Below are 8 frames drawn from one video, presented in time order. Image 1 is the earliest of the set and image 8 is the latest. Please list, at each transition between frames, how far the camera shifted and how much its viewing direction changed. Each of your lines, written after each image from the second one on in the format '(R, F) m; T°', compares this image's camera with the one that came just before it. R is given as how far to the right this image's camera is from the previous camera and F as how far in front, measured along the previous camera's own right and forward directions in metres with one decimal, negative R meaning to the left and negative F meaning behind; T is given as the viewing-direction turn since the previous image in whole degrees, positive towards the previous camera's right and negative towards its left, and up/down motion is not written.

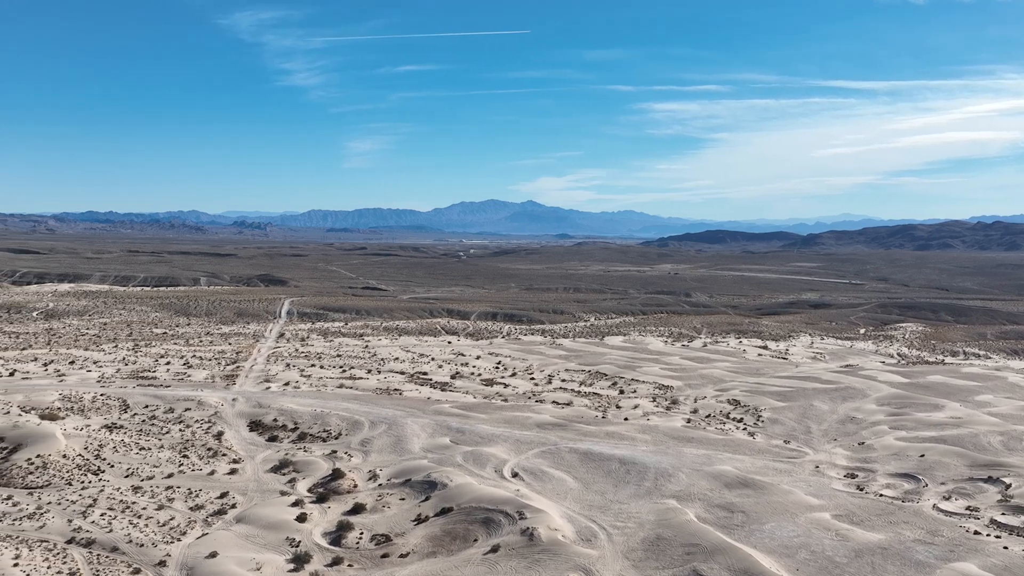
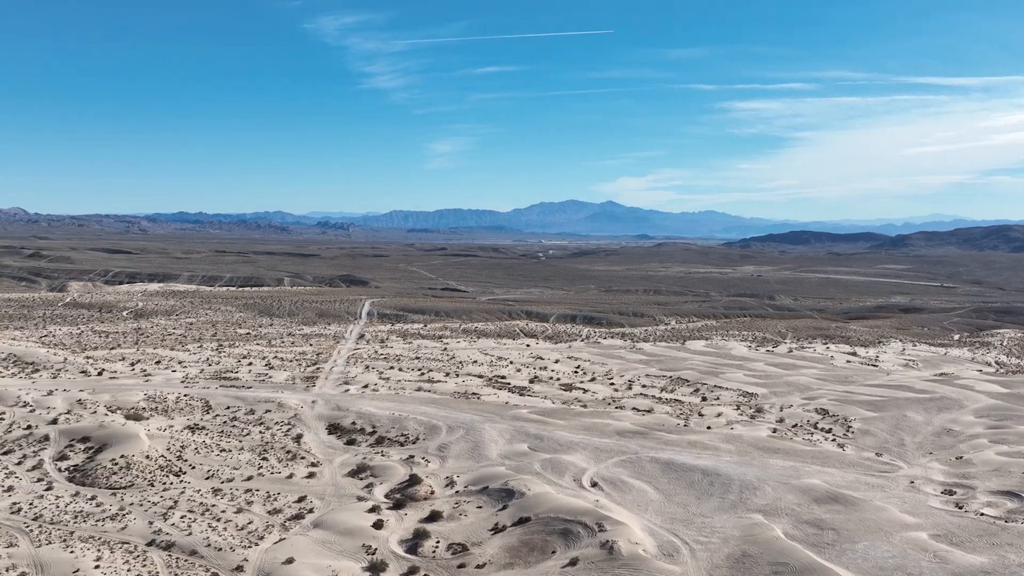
(0.0, +0.4) m; -4°
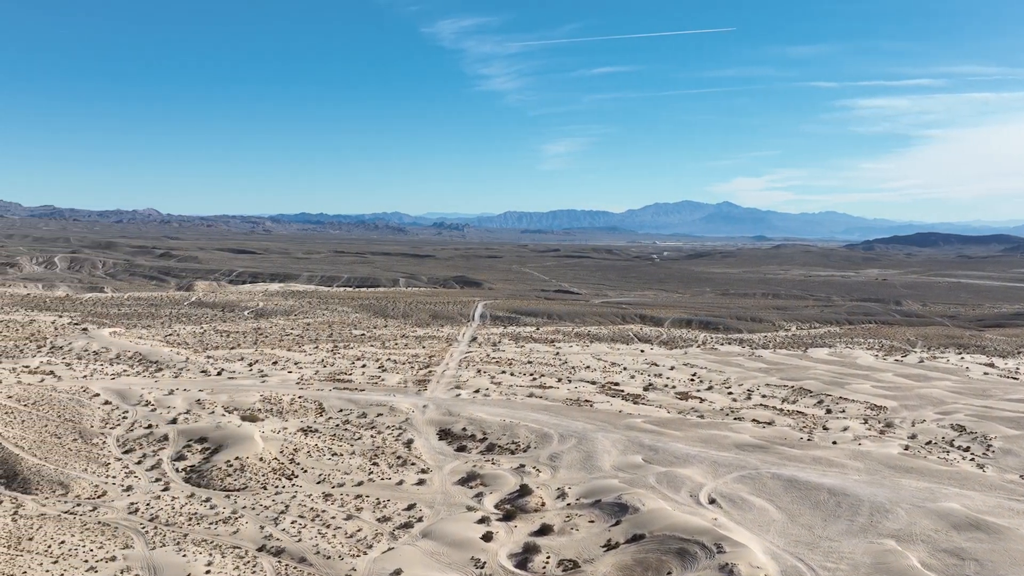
(0.0, +0.6) m; -6°
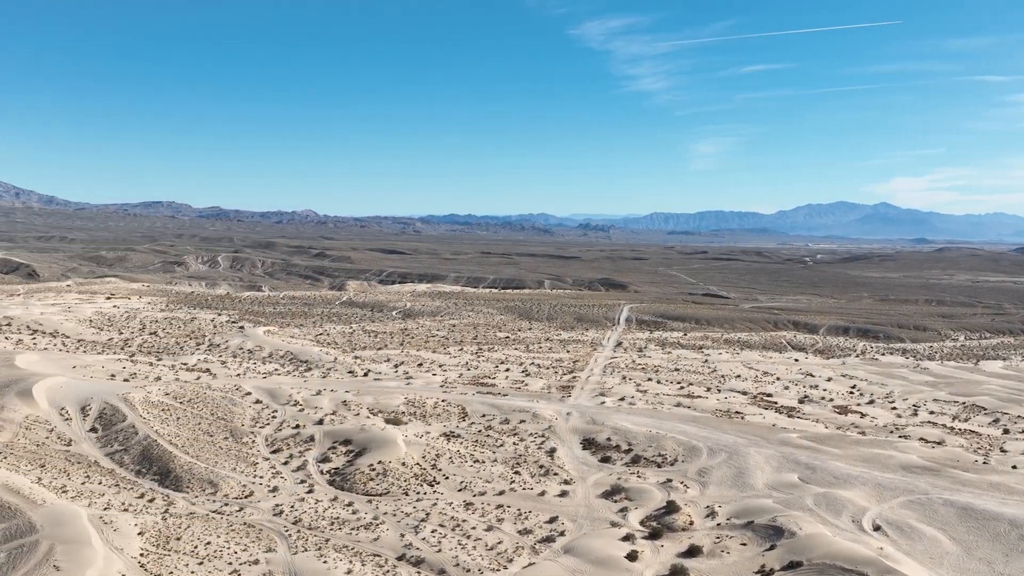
(-0.1, +0.7) m; -8°
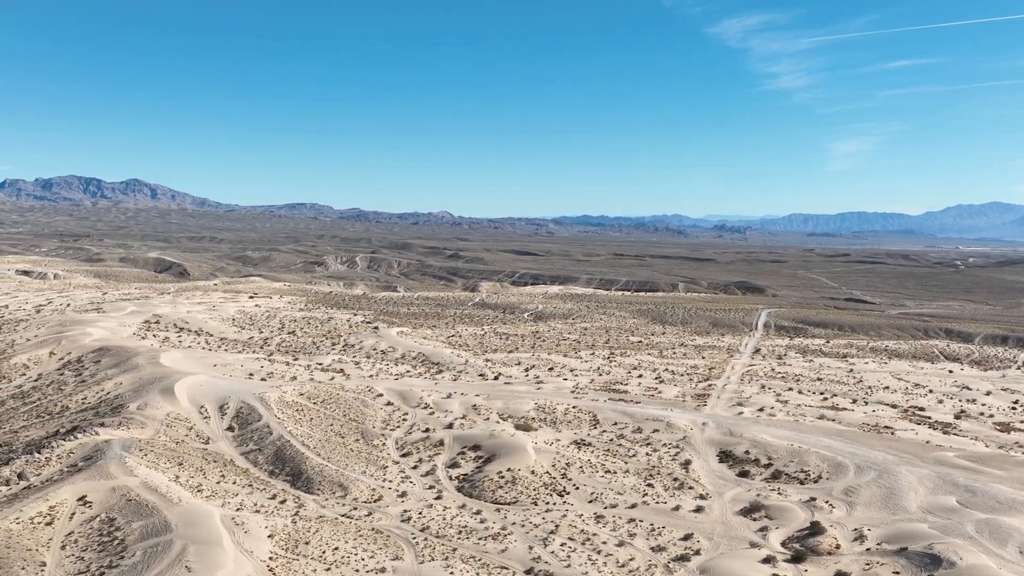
(0.0, +0.7) m; -7°
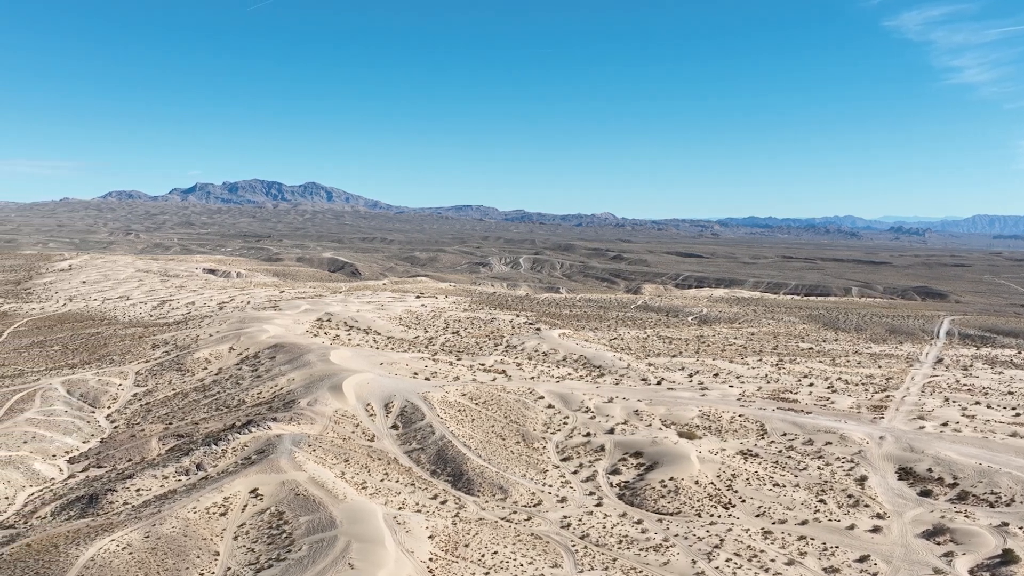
(0.0, +0.4) m; -9°
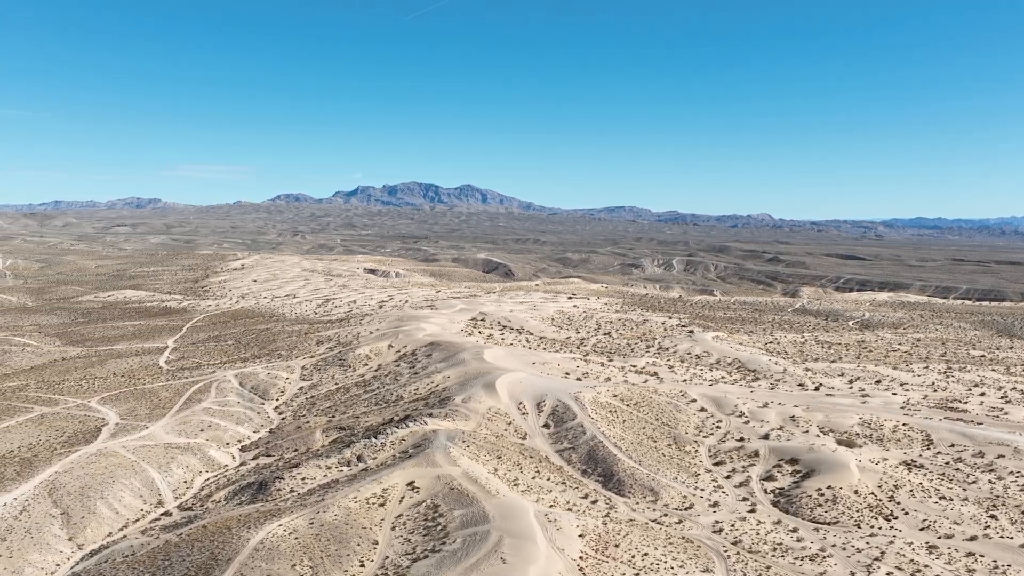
(0.0, -0.1) m; -9°
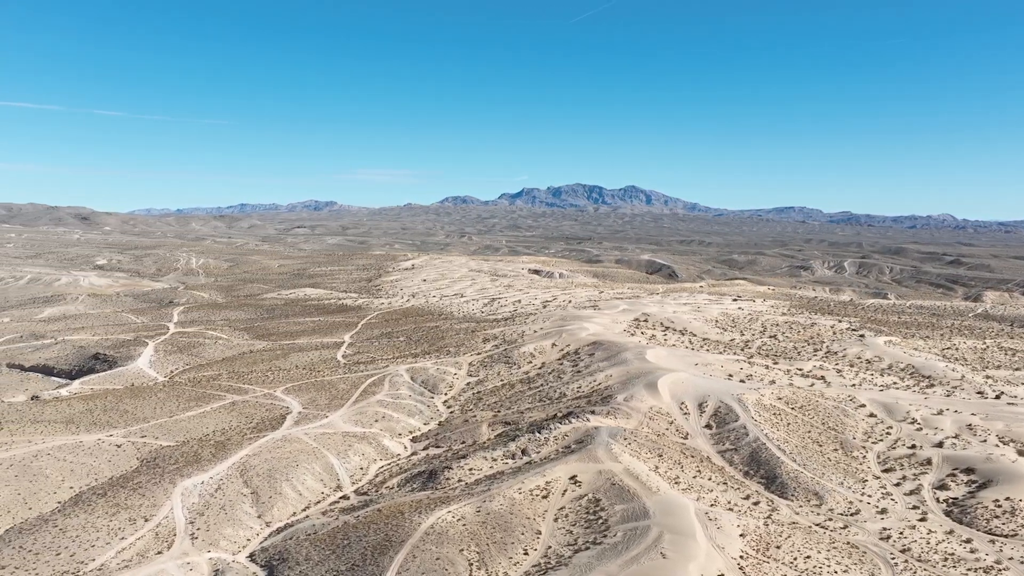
(0.0, -0.5) m; -9°
